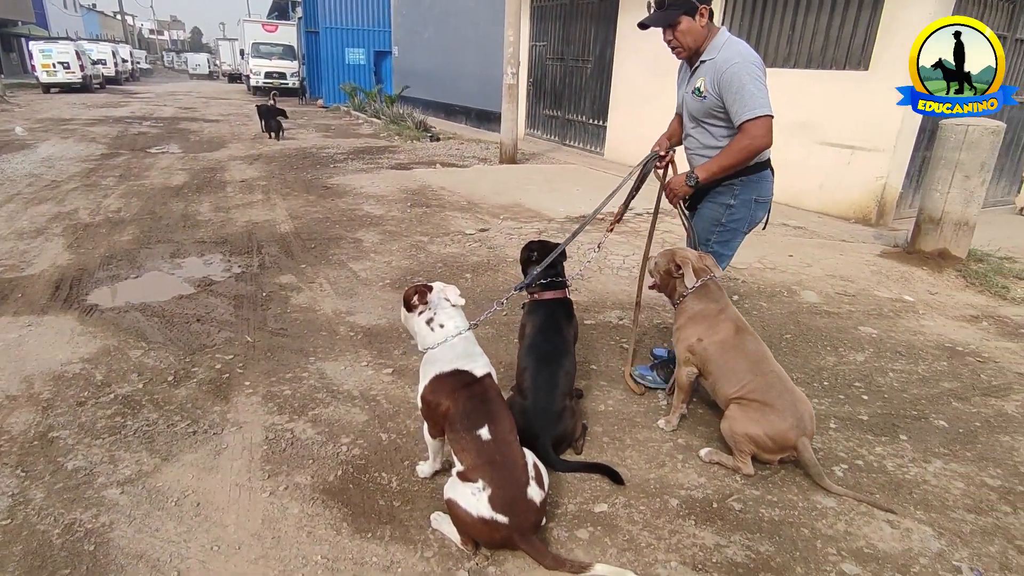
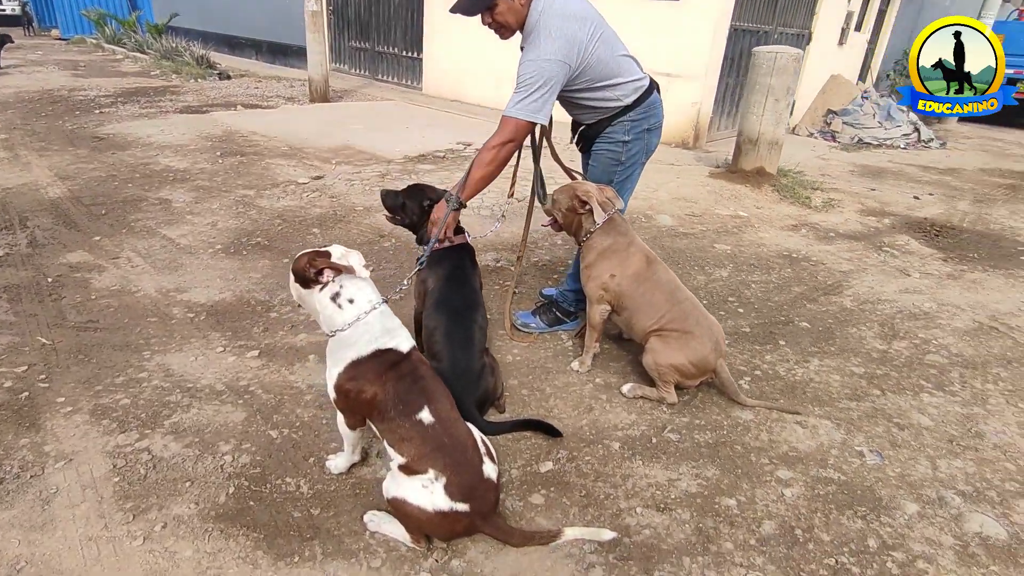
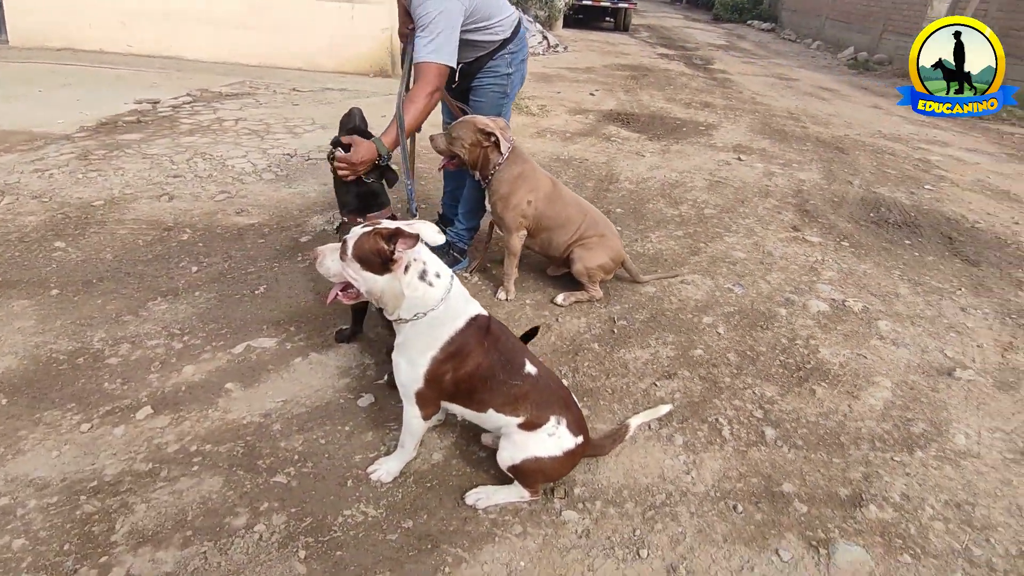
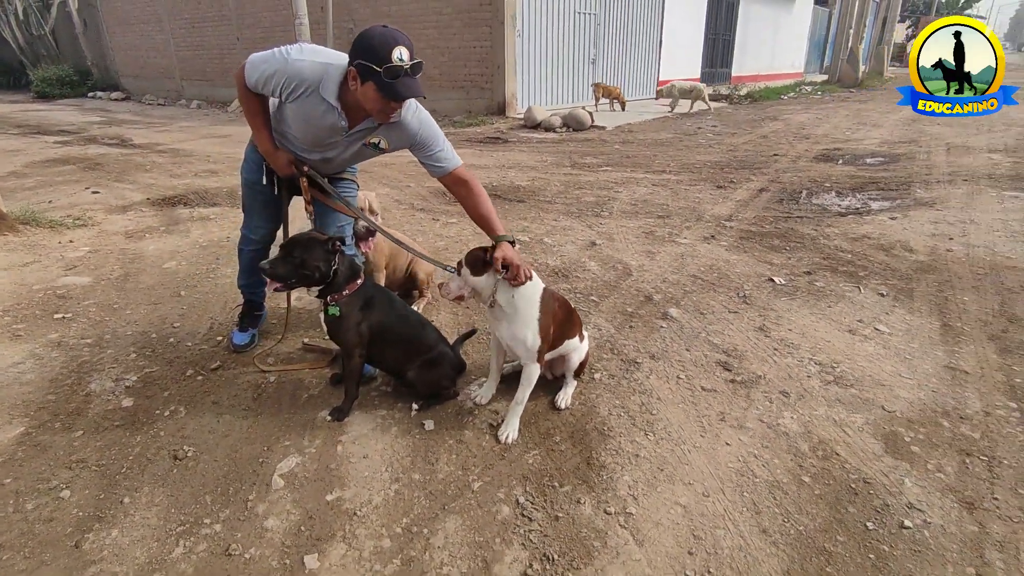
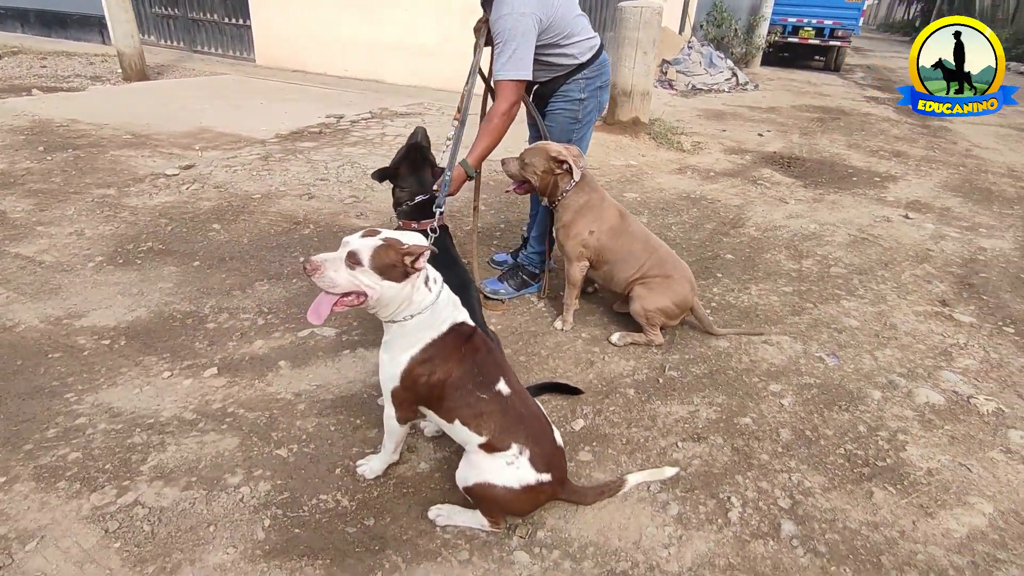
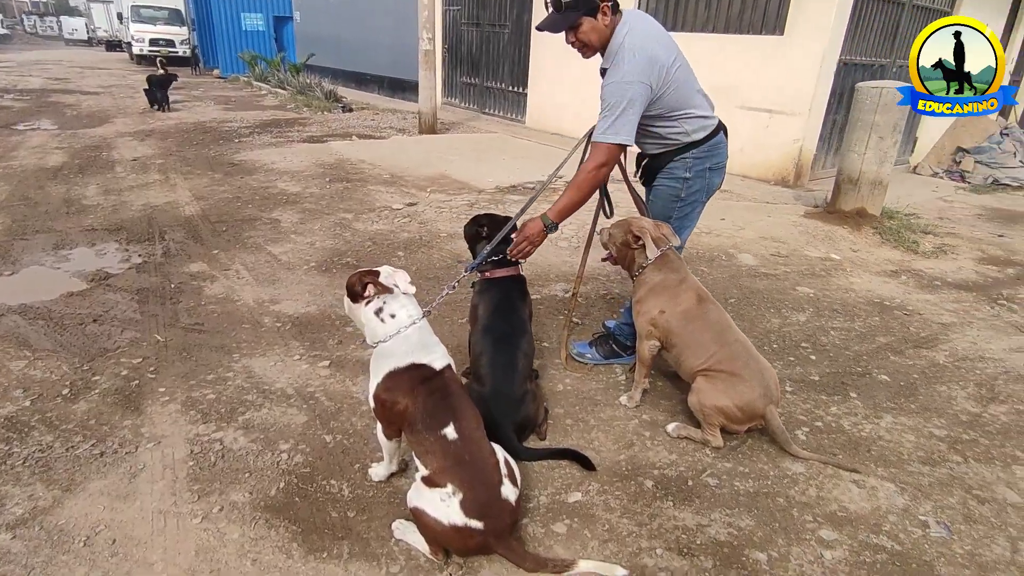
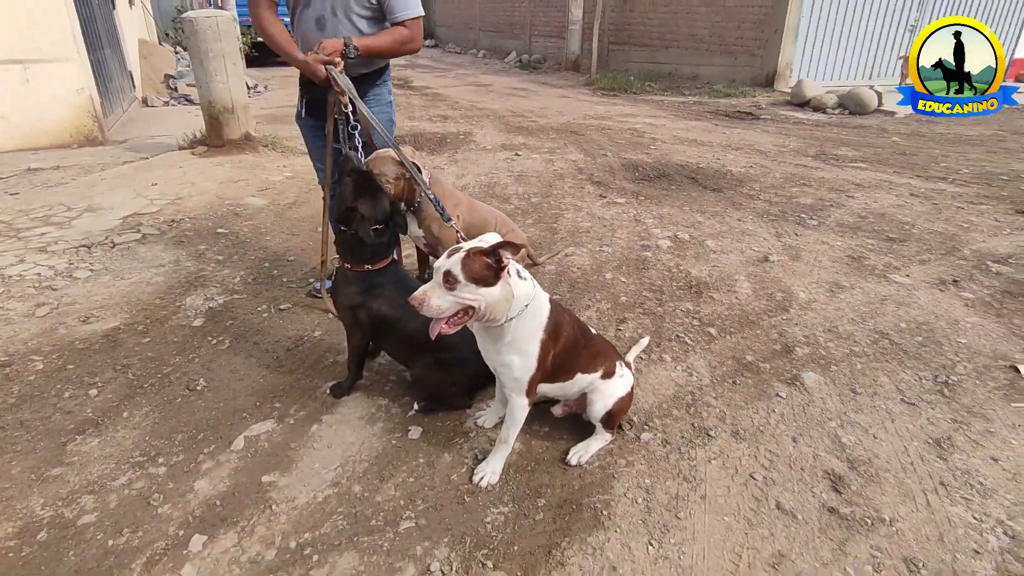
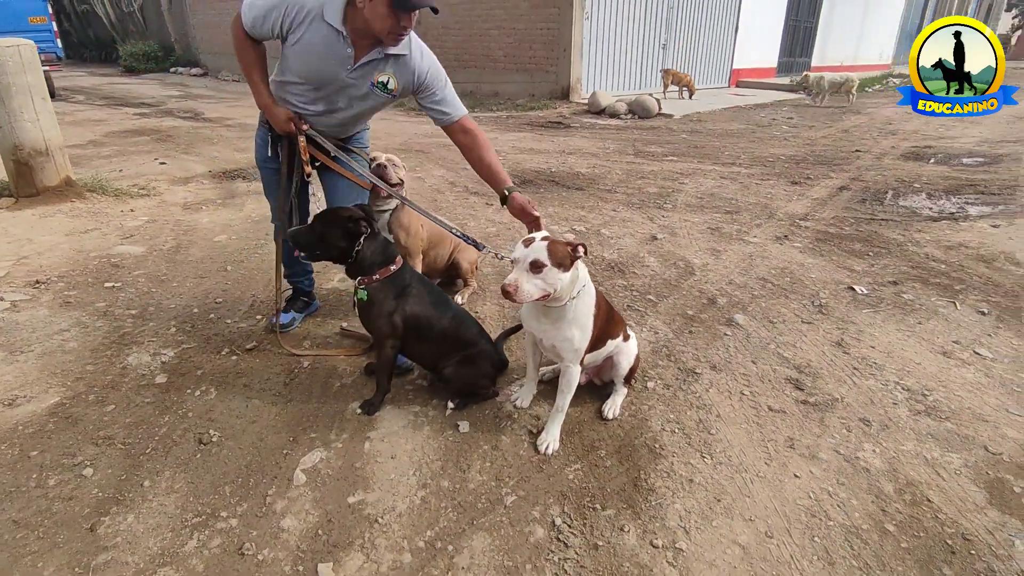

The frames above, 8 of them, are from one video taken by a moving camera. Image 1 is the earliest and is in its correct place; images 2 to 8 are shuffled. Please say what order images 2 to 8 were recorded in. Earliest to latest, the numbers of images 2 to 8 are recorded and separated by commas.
6, 2, 5, 3, 7, 8, 4
